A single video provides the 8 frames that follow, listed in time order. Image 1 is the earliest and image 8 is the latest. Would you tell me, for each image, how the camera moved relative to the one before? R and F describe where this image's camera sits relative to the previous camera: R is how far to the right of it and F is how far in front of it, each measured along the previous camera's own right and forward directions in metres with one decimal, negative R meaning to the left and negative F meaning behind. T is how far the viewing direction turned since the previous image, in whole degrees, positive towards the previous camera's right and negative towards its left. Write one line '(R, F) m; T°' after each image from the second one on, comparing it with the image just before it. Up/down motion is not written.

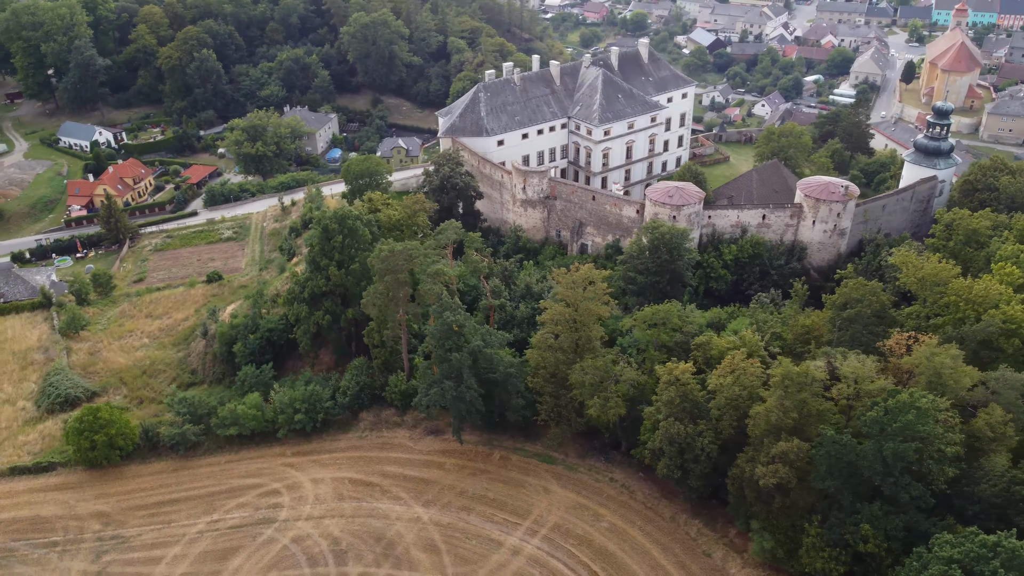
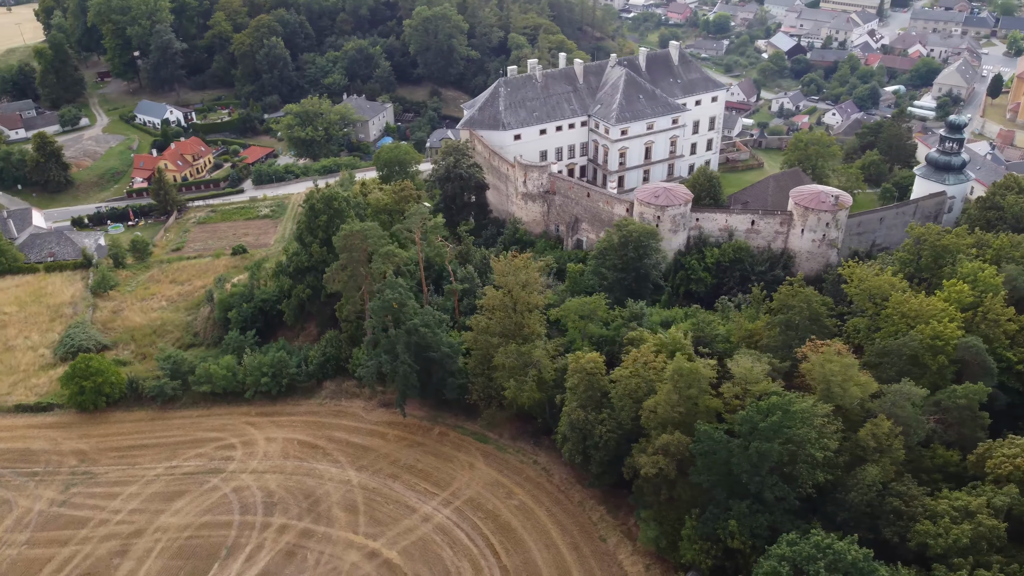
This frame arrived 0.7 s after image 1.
(+6.0, -1.1) m; -6°
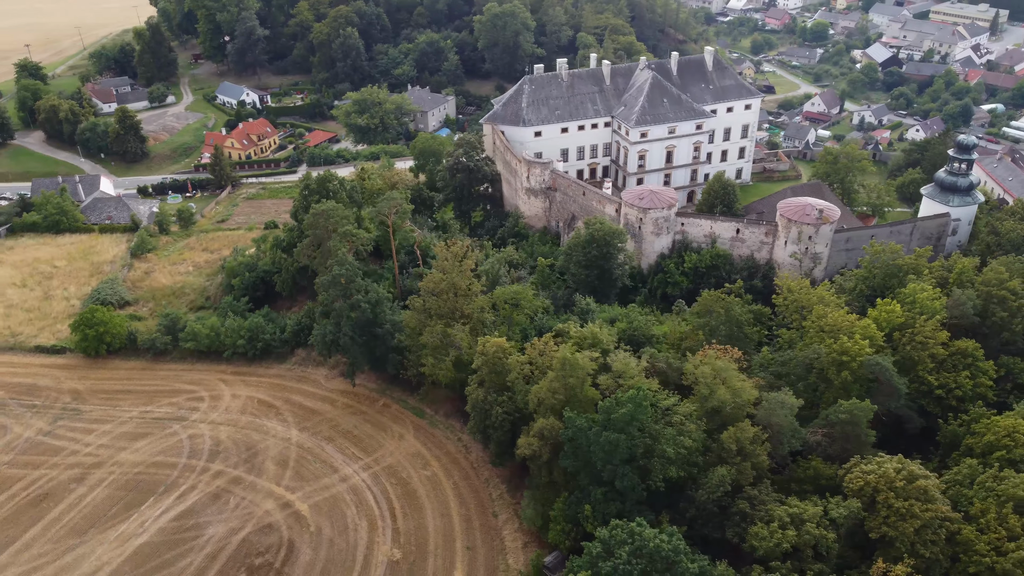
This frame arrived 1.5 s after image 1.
(+6.9, -1.3) m; -7°
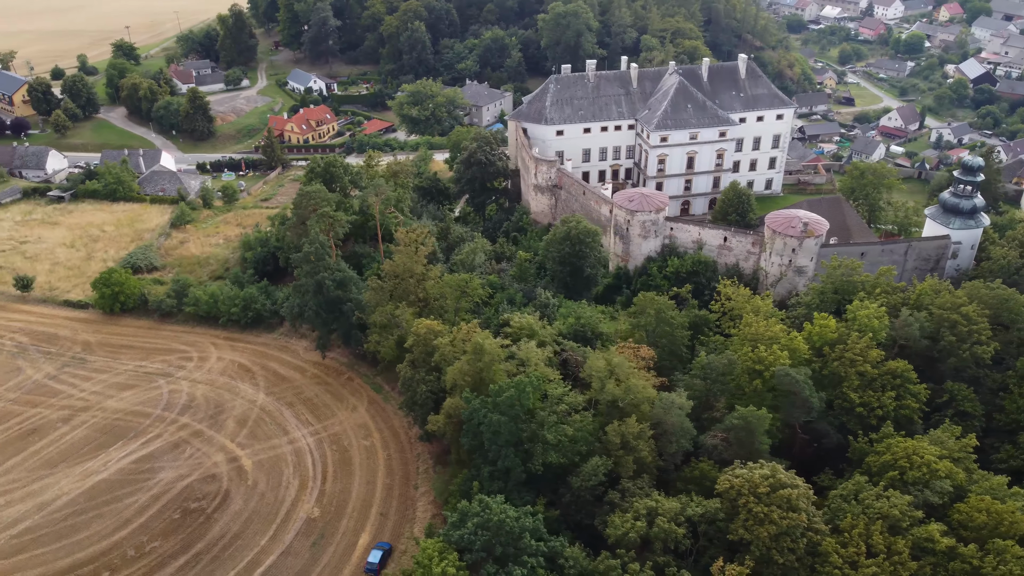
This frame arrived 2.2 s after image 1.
(+6.1, -1.1) m; -6°
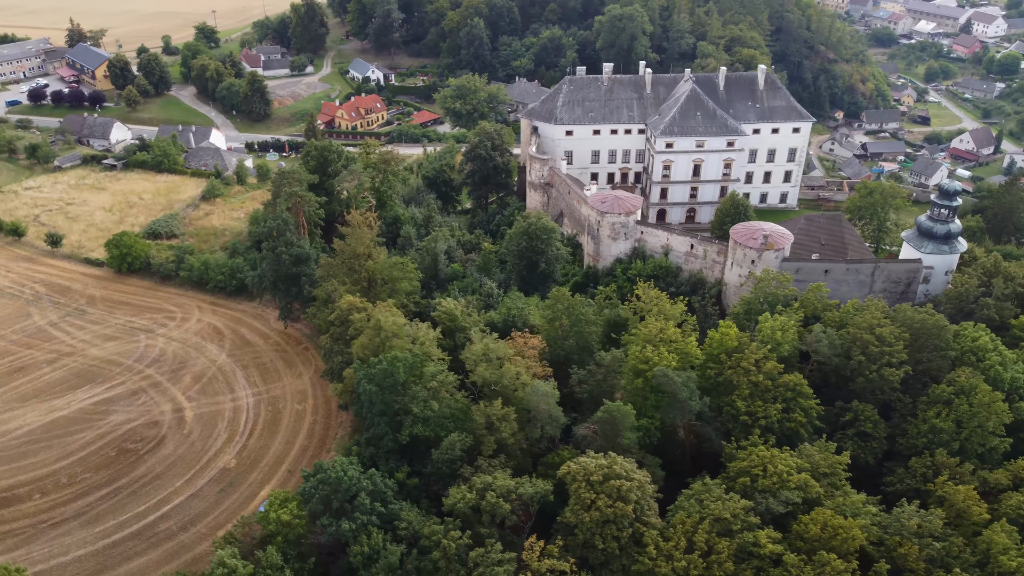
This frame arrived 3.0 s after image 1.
(+7.2, -1.3) m; -6°
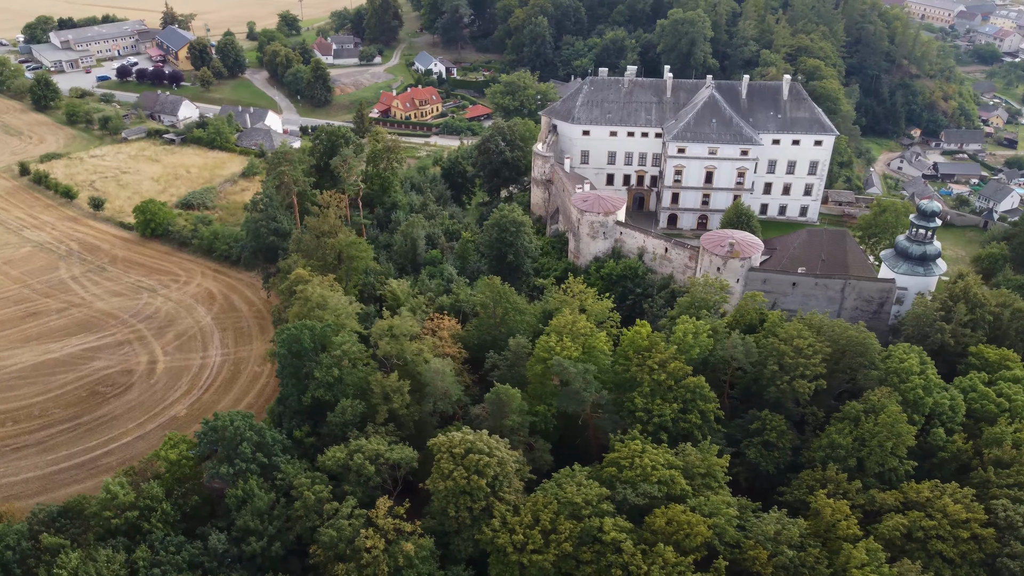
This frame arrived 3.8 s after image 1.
(+7.1, -1.2) m; -7°
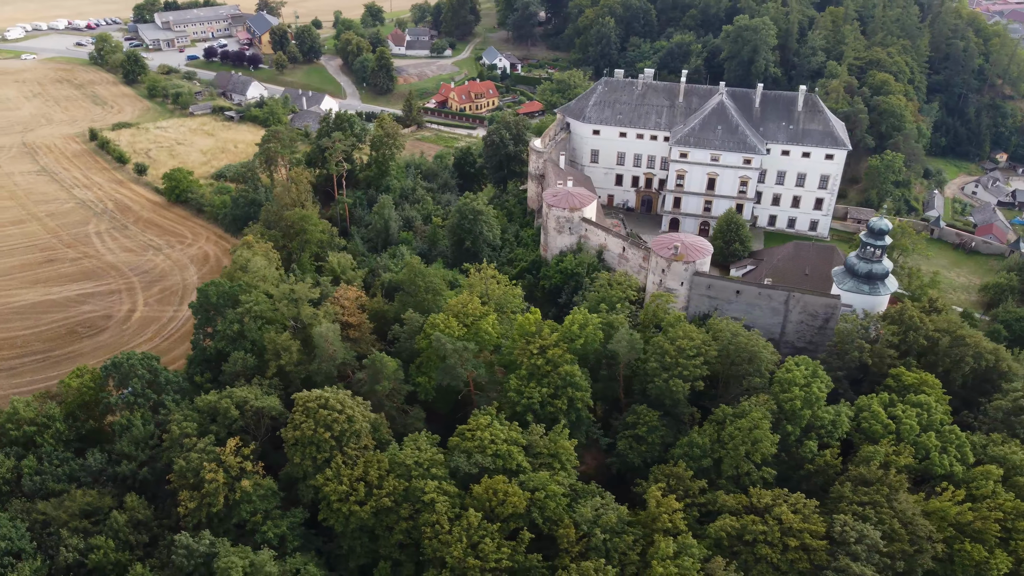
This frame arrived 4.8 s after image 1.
(+8.9, -1.3) m; -8°
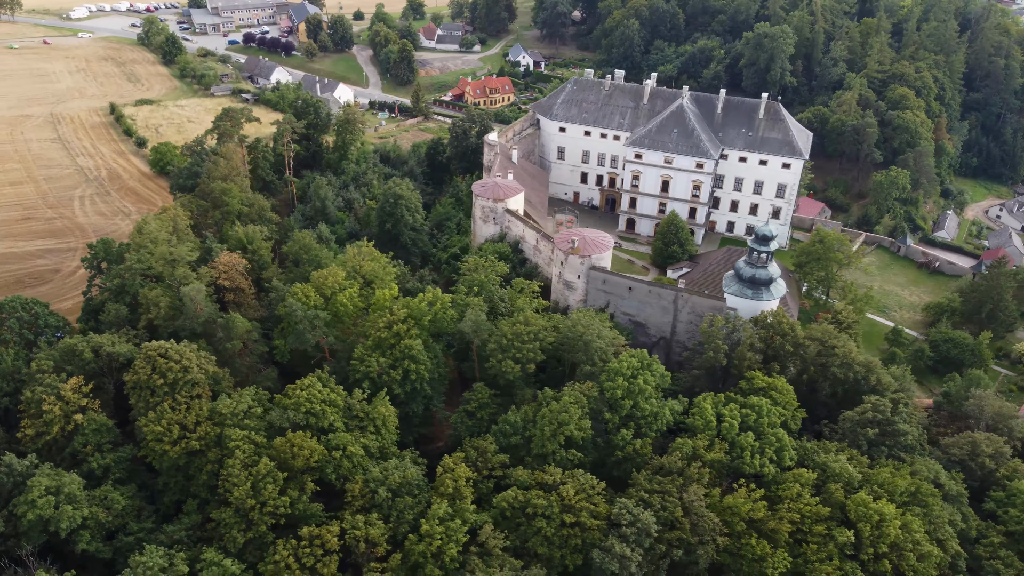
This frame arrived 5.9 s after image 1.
(+9.9, -1.4) m; -6°
